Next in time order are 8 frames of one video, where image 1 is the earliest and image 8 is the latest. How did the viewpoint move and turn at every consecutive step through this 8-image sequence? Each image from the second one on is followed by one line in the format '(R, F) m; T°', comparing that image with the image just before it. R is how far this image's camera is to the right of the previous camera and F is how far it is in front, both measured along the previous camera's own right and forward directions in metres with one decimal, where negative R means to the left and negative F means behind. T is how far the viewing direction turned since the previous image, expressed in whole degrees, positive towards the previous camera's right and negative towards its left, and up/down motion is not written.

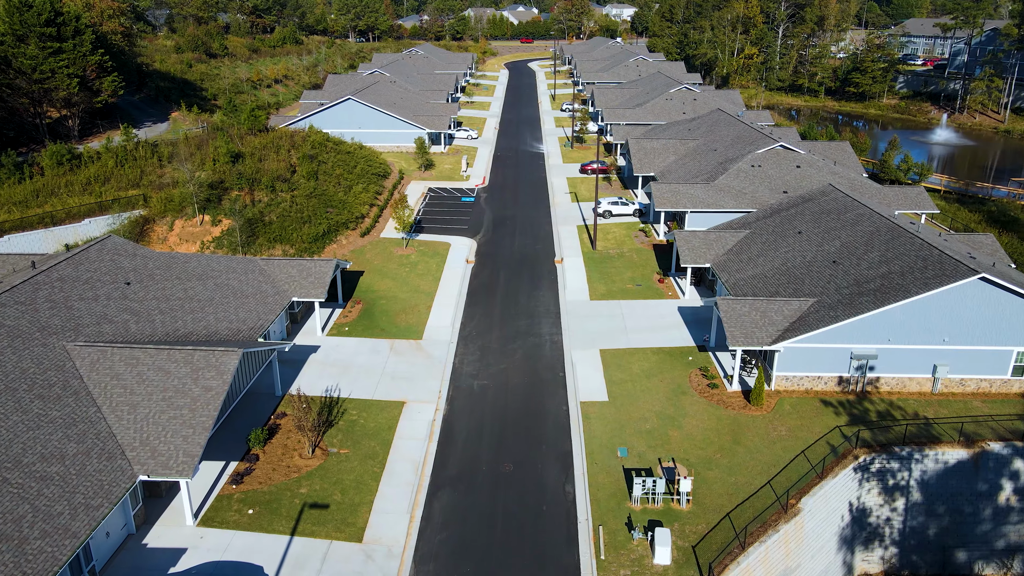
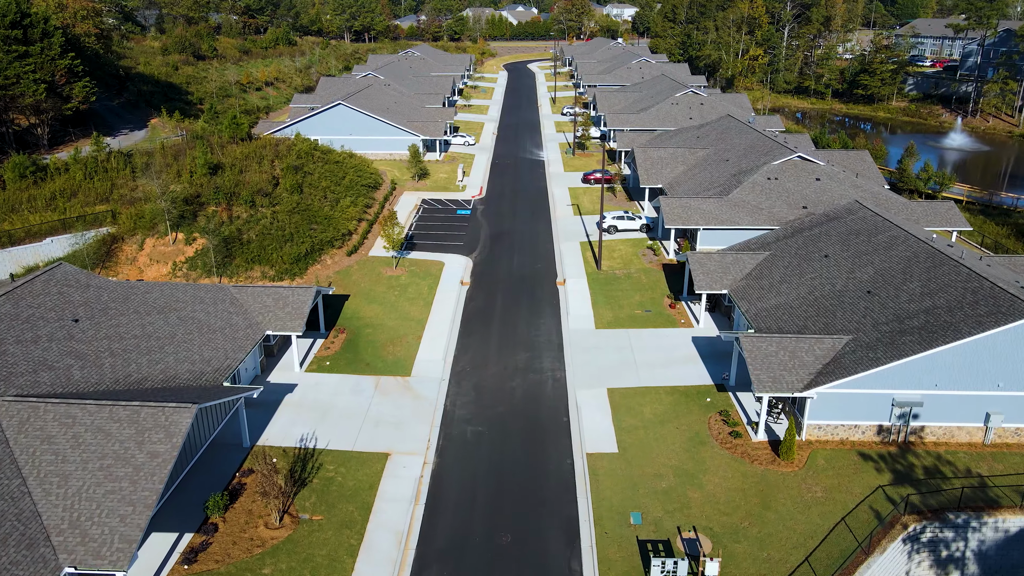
(+0.1, +3.2) m; 0°
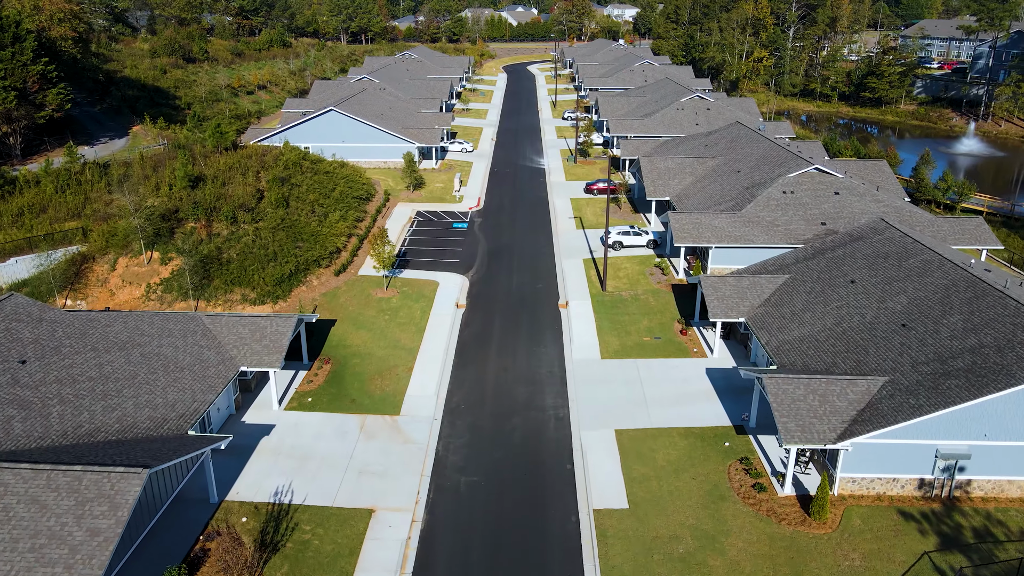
(0.0, +2.6) m; 0°
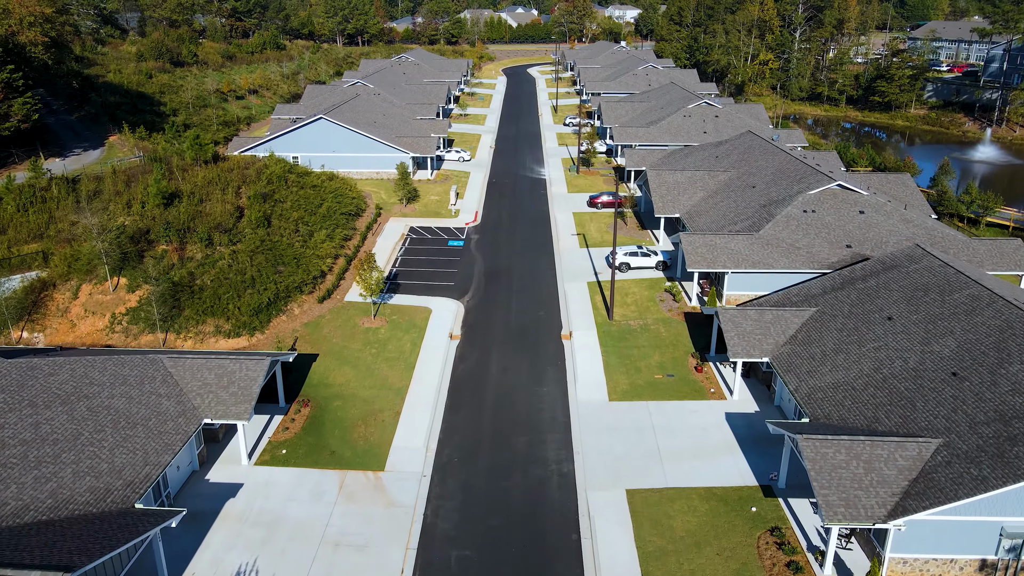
(+0.1, +3.0) m; 0°
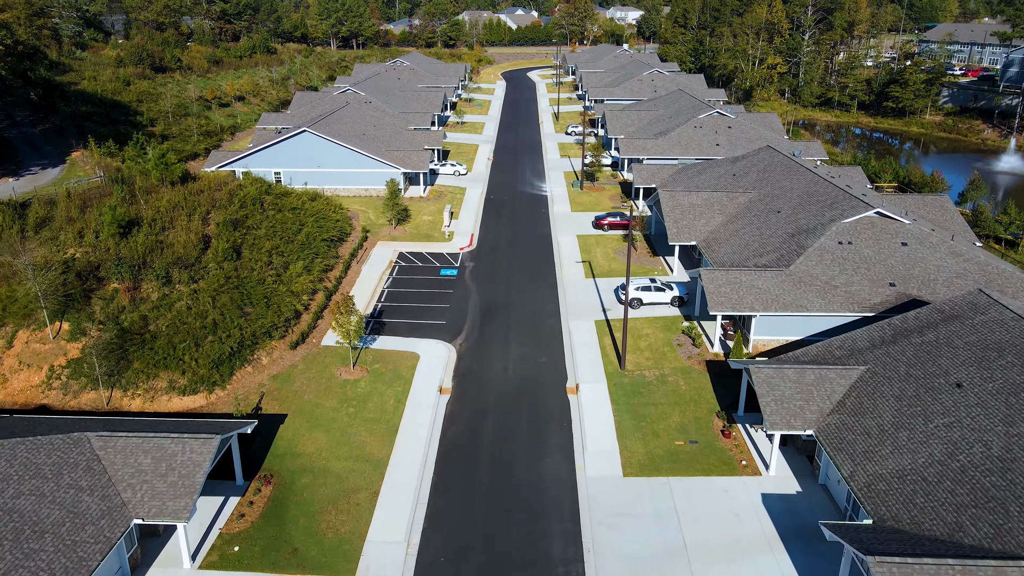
(+0.1, +4.2) m; 0°
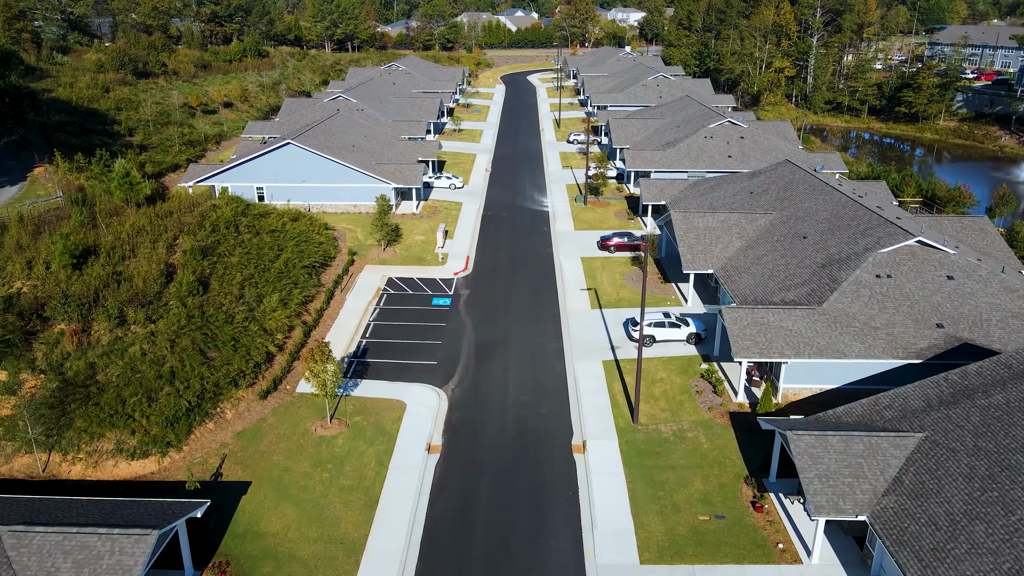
(+0.1, +3.5) m; 0°
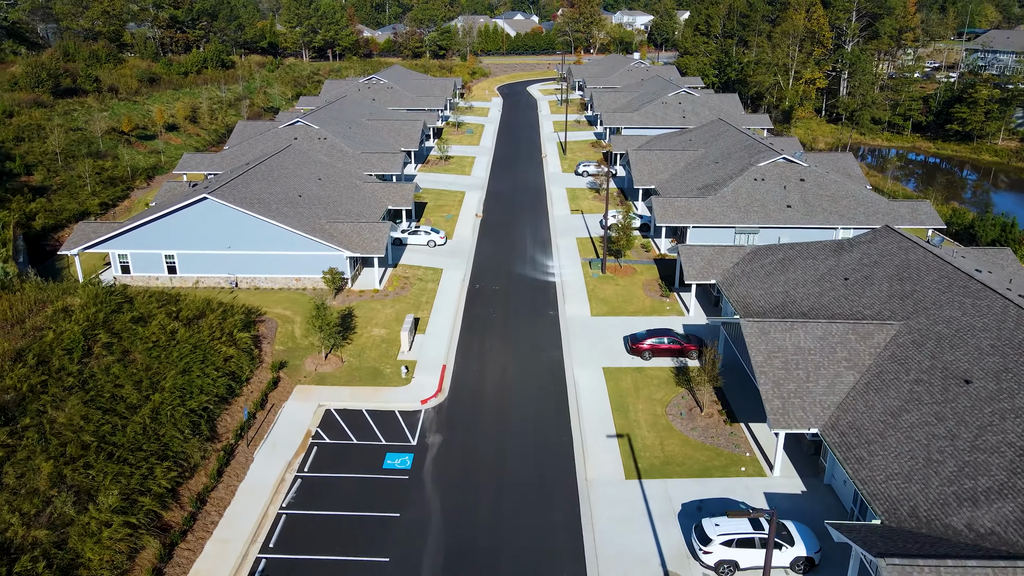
(+0.3, +12.7) m; 0°
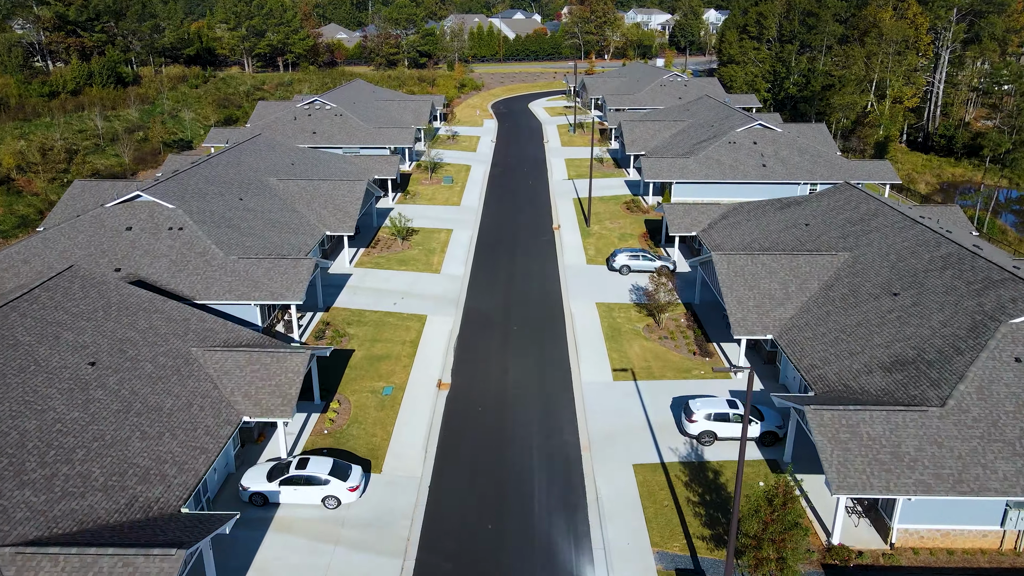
(+0.3, +24.0) m; 0°
